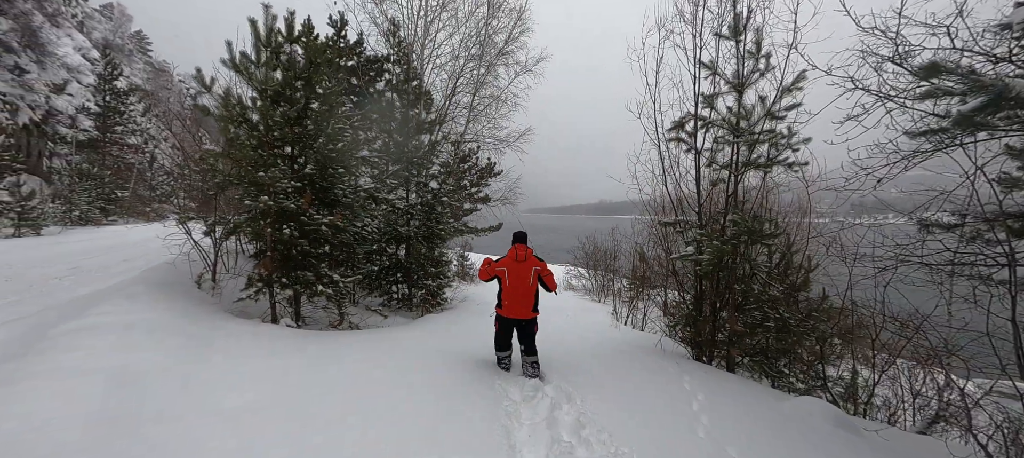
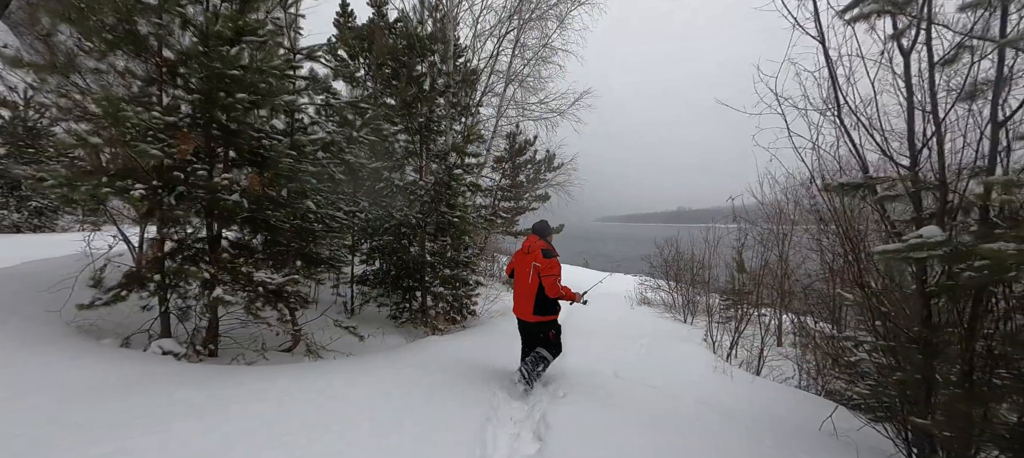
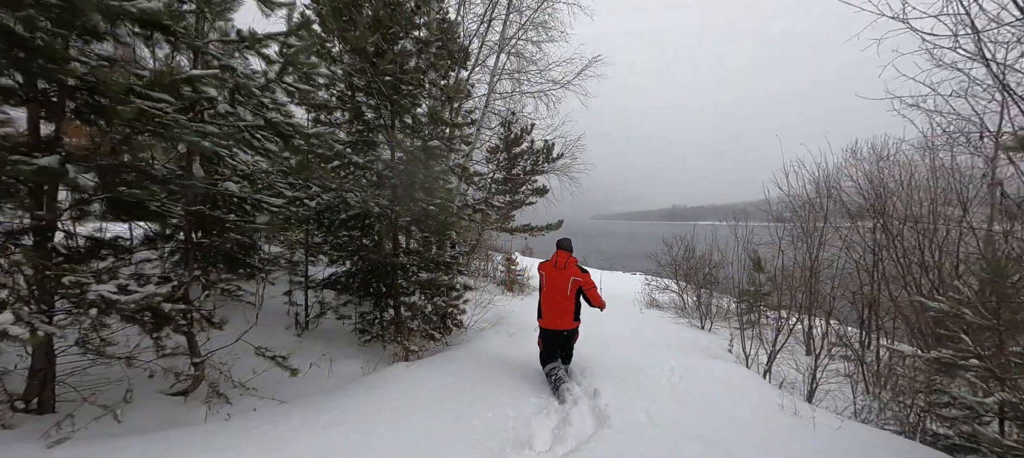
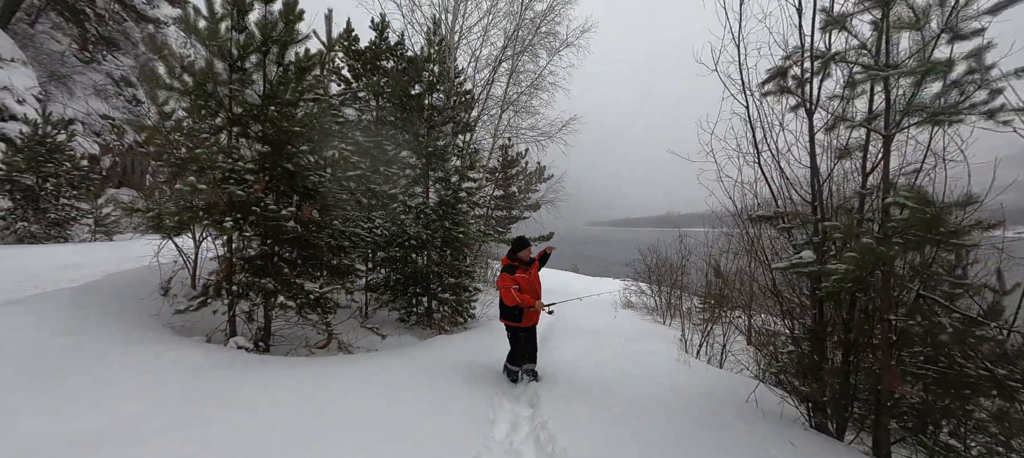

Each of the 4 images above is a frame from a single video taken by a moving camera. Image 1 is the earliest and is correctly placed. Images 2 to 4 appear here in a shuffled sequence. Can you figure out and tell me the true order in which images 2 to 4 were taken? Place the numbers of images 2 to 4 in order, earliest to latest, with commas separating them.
4, 2, 3
